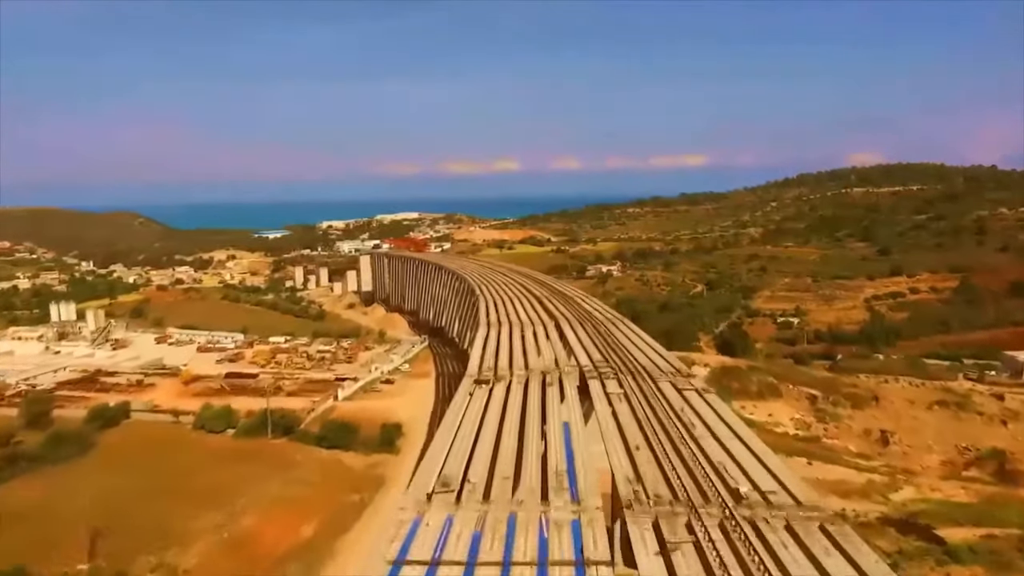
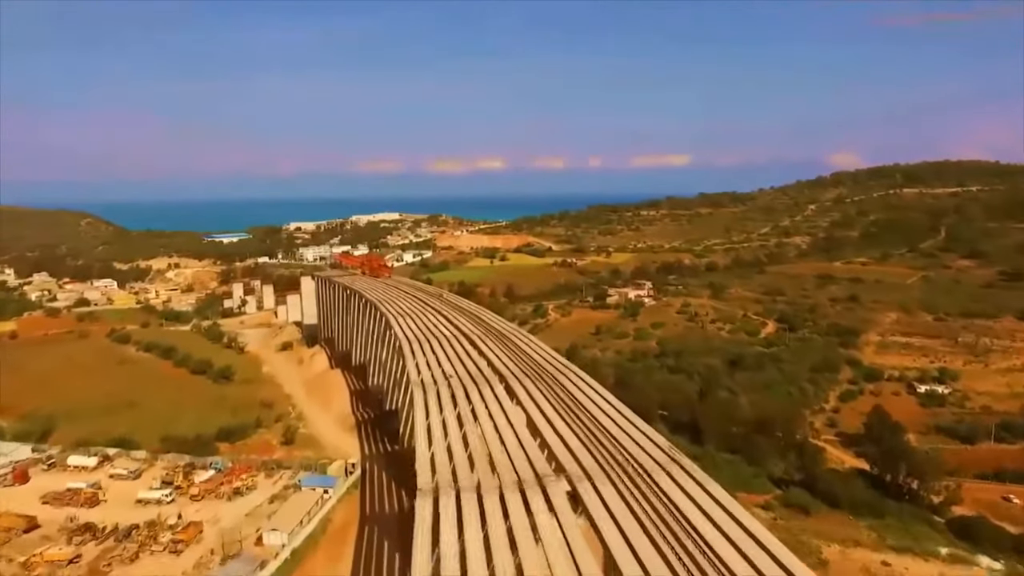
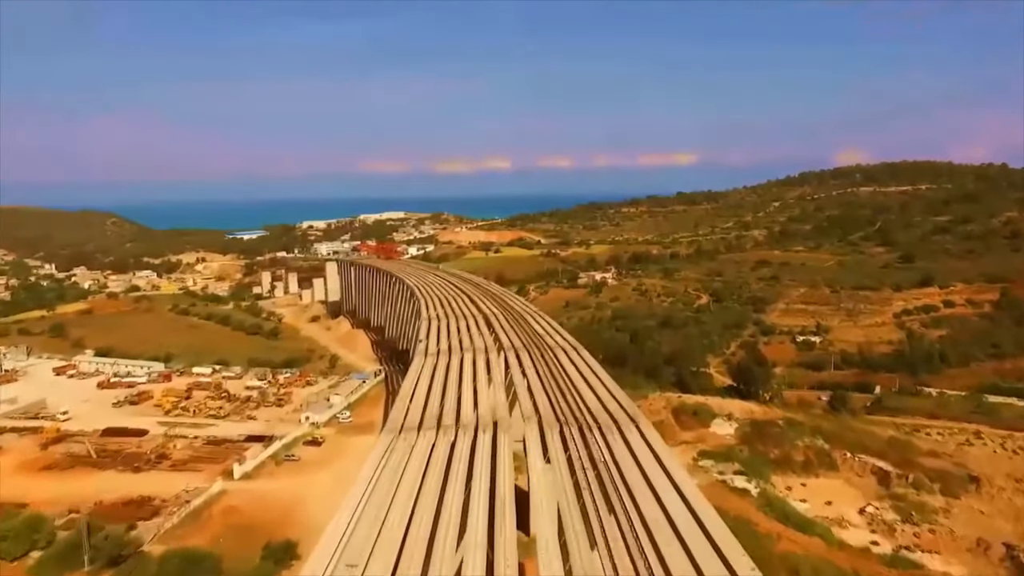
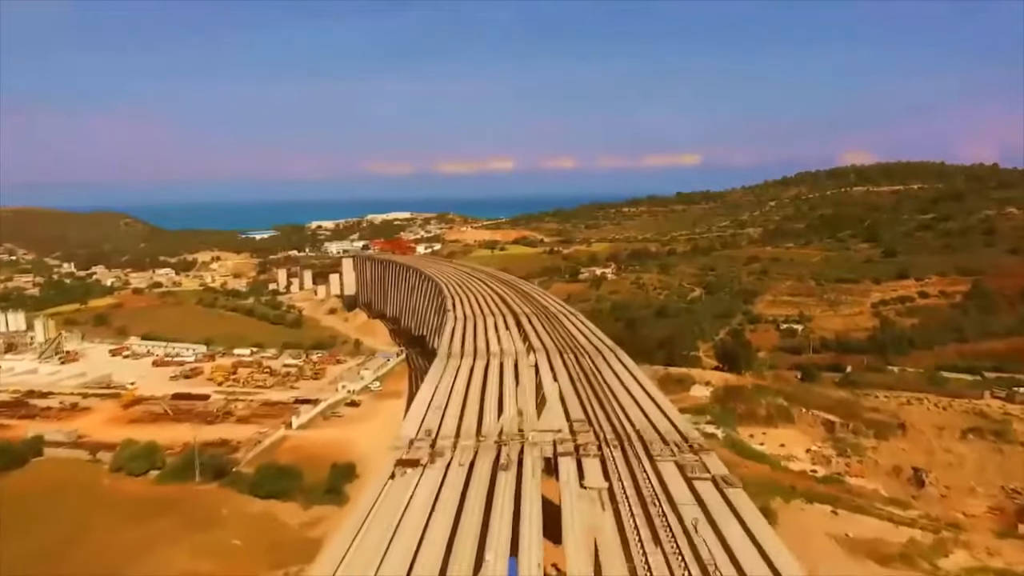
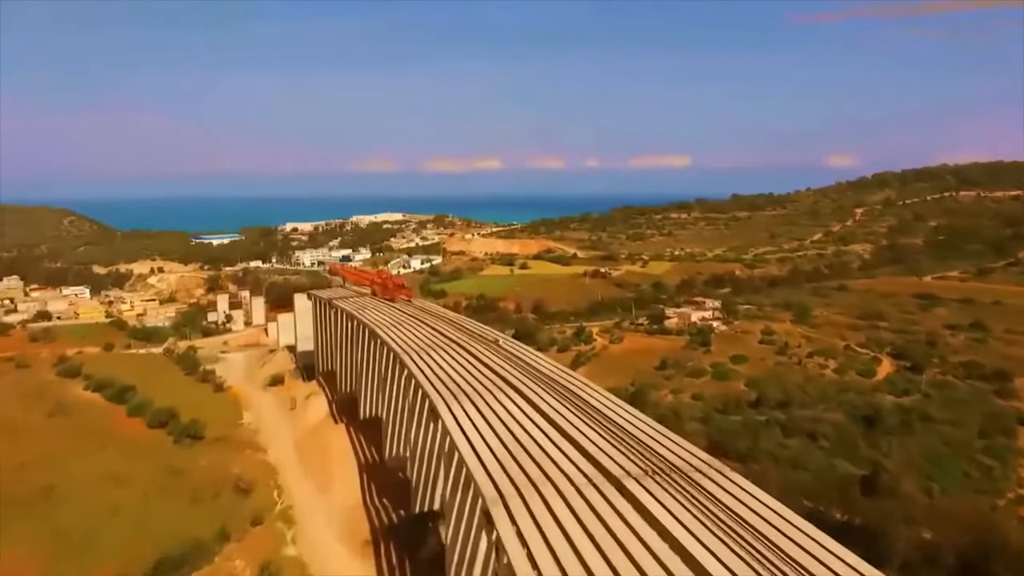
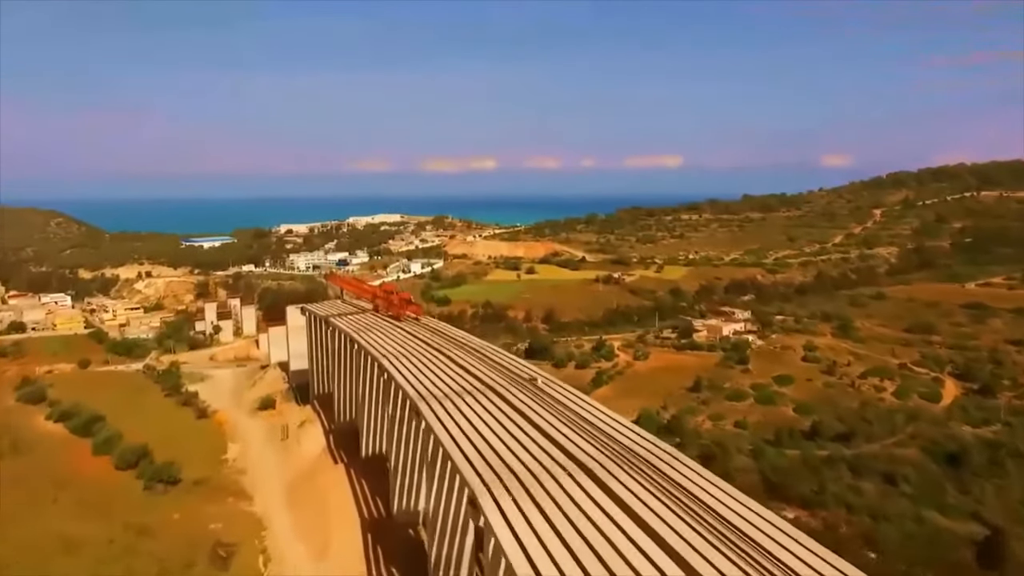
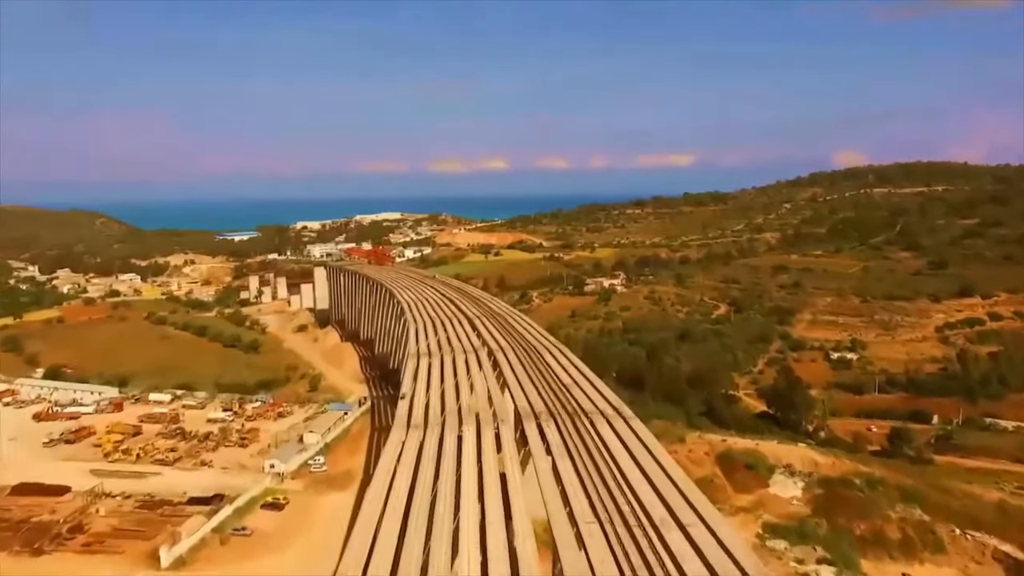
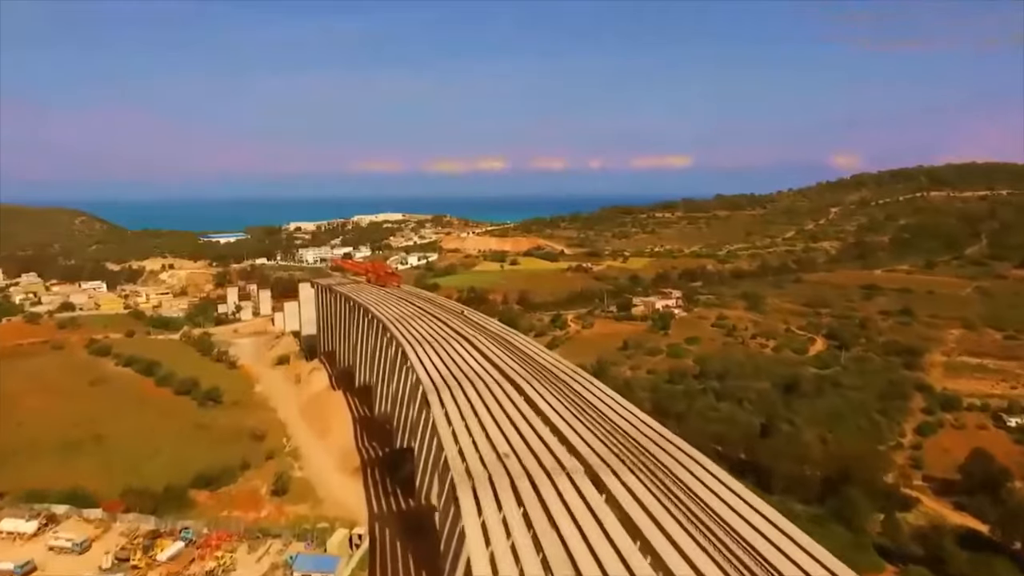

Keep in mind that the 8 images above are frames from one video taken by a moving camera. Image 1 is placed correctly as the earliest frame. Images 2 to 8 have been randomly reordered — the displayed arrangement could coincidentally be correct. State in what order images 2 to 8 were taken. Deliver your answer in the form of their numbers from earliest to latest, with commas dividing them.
4, 3, 7, 2, 8, 5, 6
